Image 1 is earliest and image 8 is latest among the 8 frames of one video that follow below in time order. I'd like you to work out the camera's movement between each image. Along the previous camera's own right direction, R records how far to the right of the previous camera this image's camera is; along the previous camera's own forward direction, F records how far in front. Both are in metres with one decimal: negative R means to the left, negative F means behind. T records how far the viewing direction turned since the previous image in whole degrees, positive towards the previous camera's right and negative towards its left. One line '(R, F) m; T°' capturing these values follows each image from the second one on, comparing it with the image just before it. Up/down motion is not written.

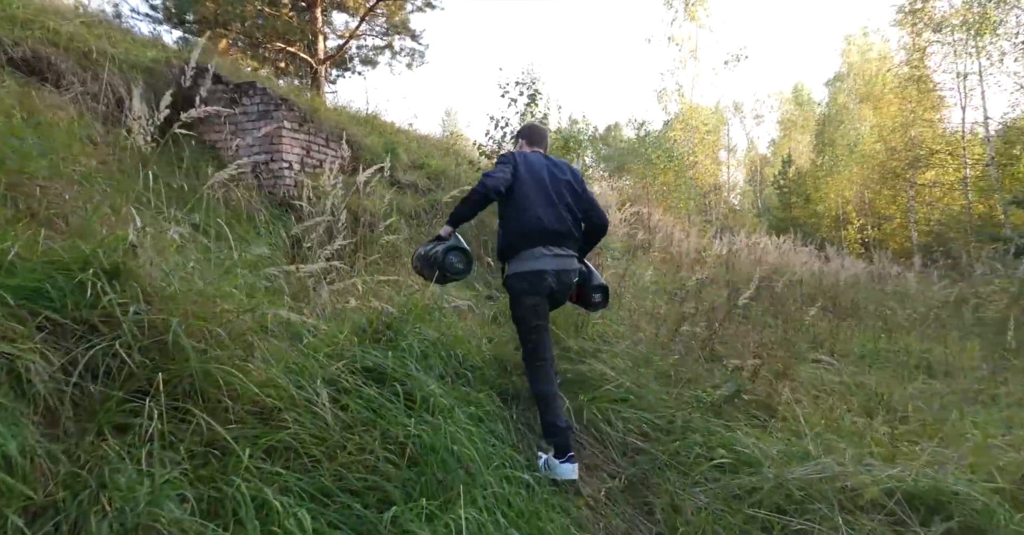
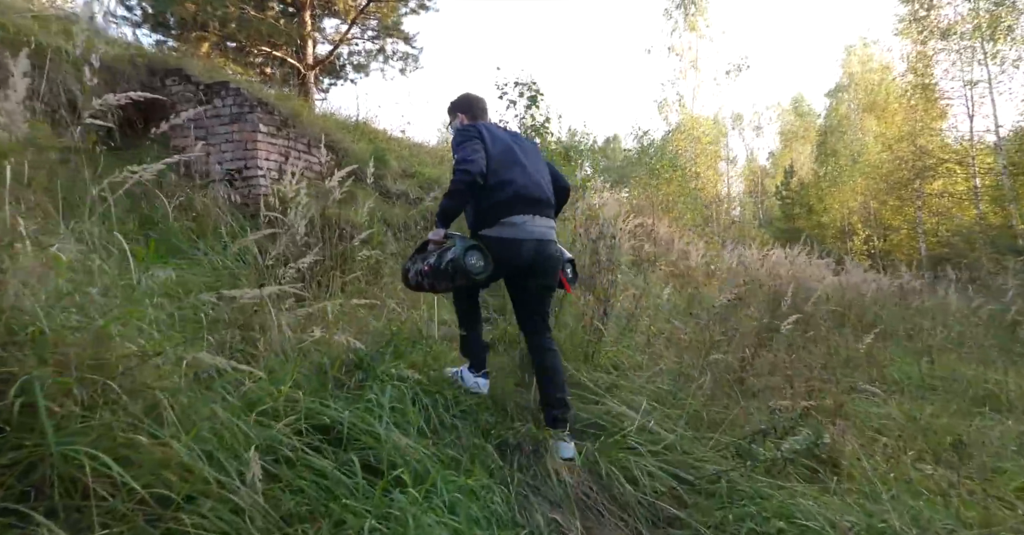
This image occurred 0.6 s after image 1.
(0.0, +0.6) m; 0°
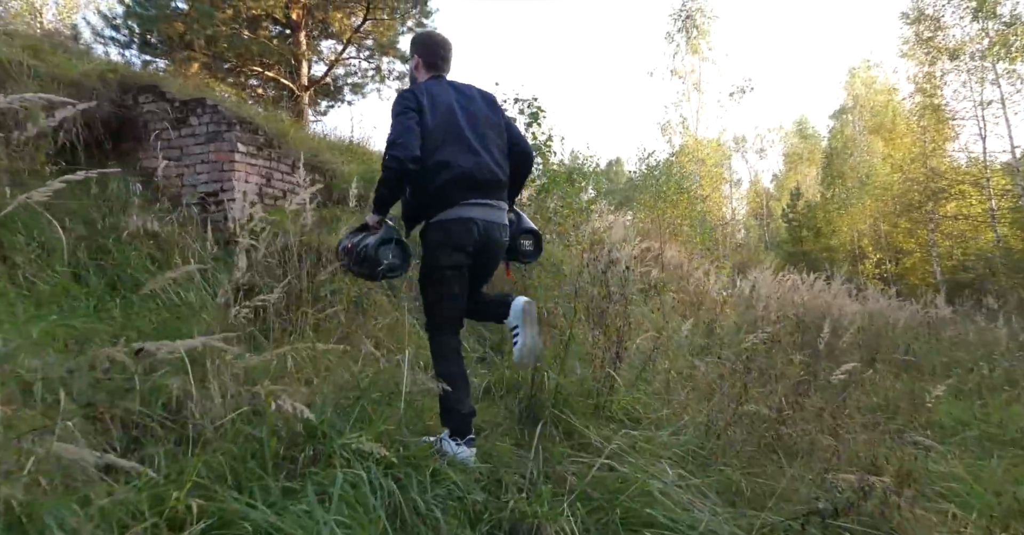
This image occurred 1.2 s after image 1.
(0.0, +0.5) m; 0°
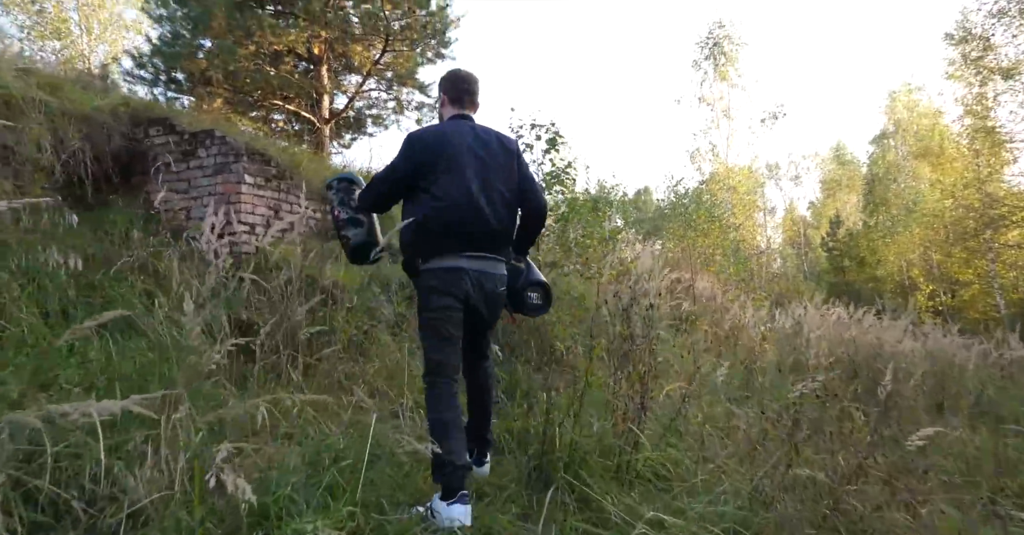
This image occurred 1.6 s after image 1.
(+0.1, +0.4) m; -3°
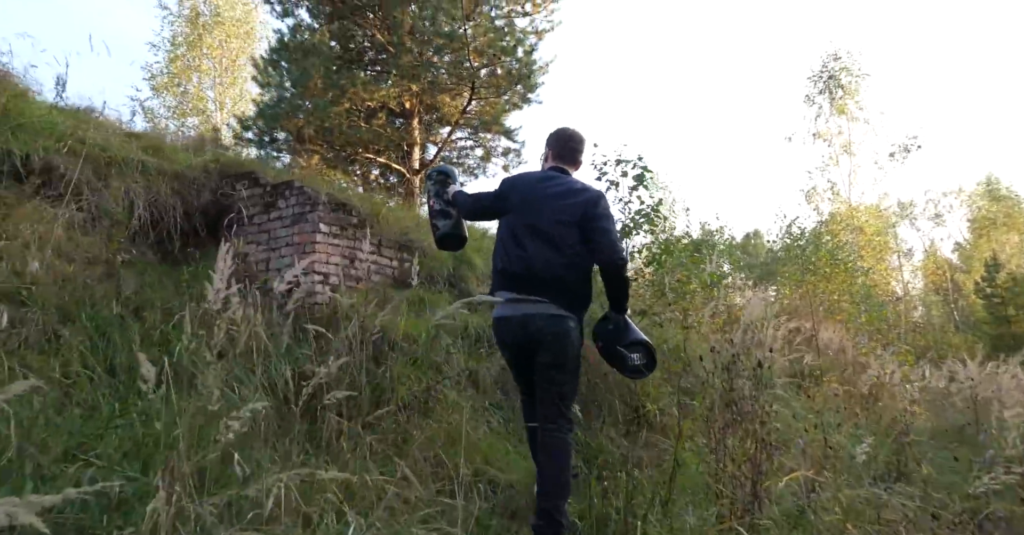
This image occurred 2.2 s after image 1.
(+0.1, +0.5) m; -10°
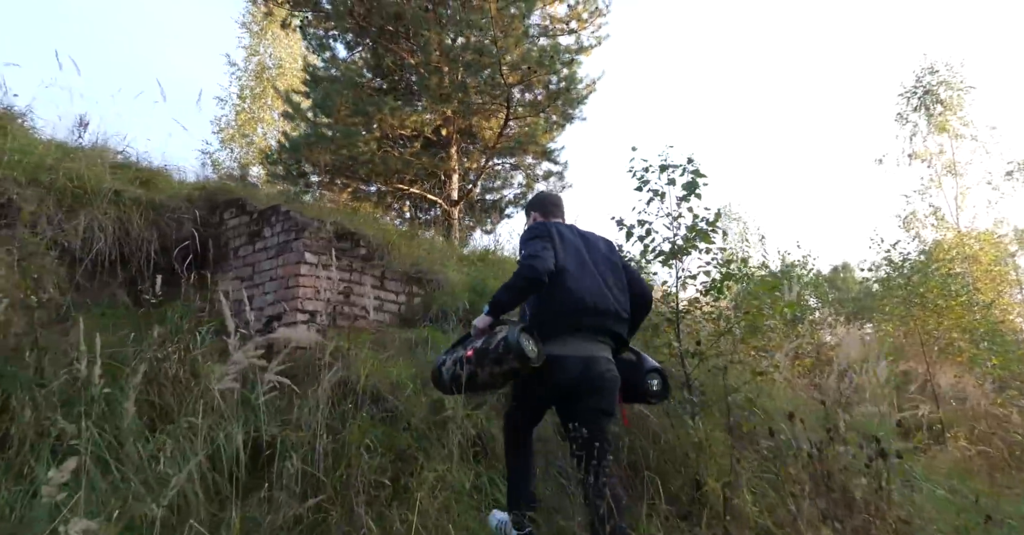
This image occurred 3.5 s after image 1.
(+0.4, +1.0) m; -7°
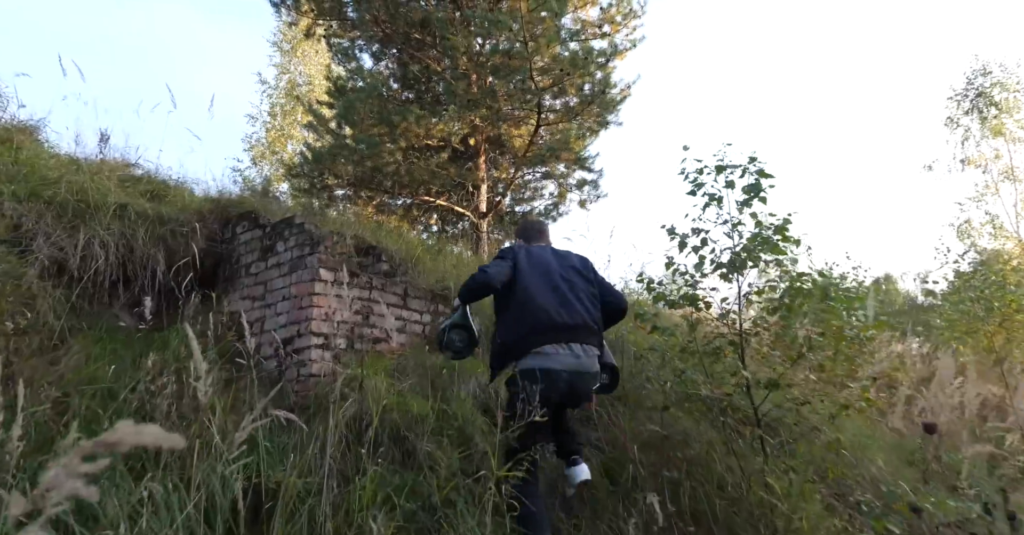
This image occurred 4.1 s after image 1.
(0.0, +0.5) m; -3°
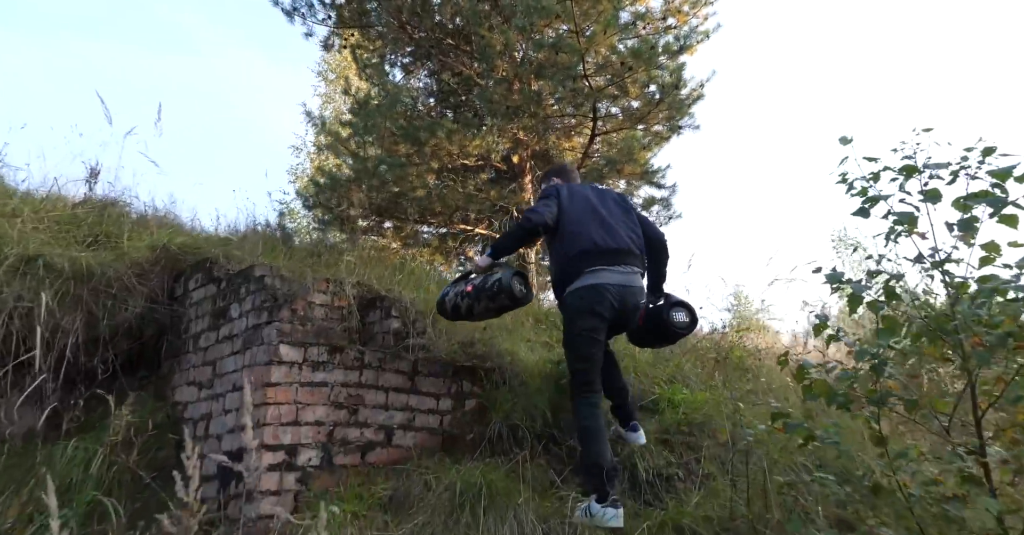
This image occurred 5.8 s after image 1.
(0.0, +1.4) m; -5°
